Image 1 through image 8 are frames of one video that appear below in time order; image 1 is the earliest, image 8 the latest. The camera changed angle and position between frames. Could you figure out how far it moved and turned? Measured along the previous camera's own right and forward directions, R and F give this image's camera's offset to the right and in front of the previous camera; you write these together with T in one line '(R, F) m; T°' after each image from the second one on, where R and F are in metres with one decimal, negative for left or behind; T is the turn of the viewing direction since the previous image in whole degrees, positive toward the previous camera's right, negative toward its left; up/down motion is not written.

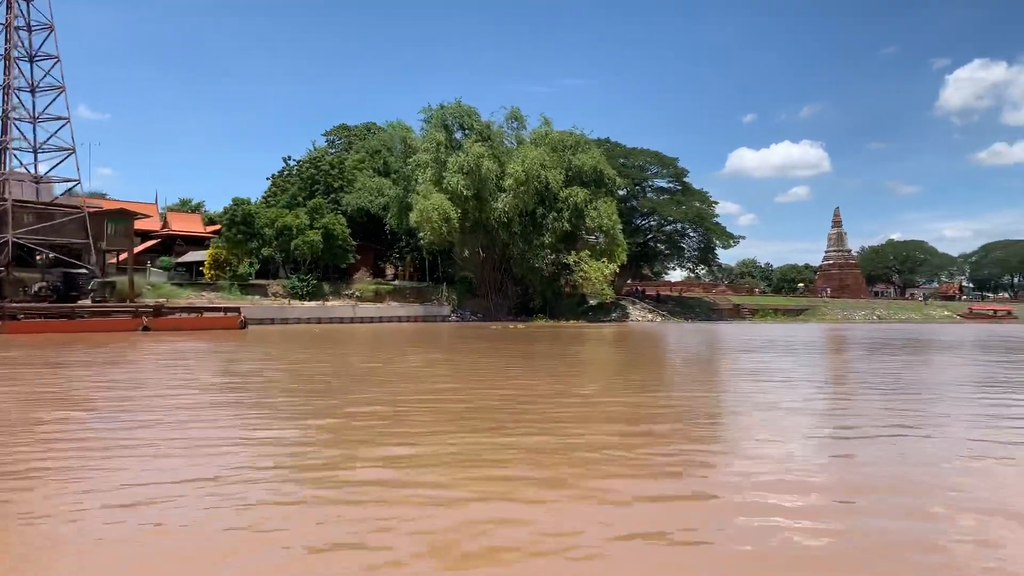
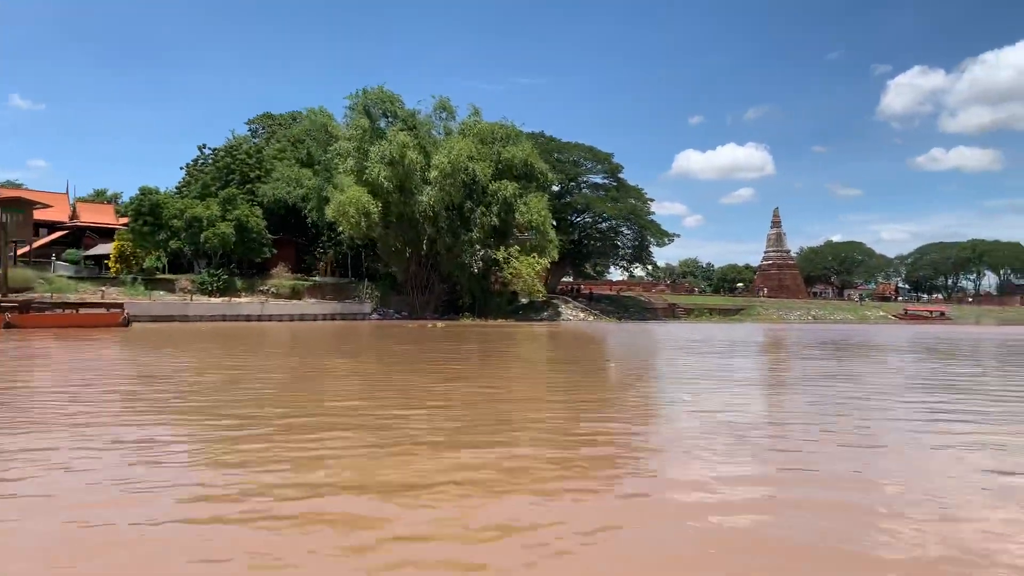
(+0.5, +0.8) m; +3°
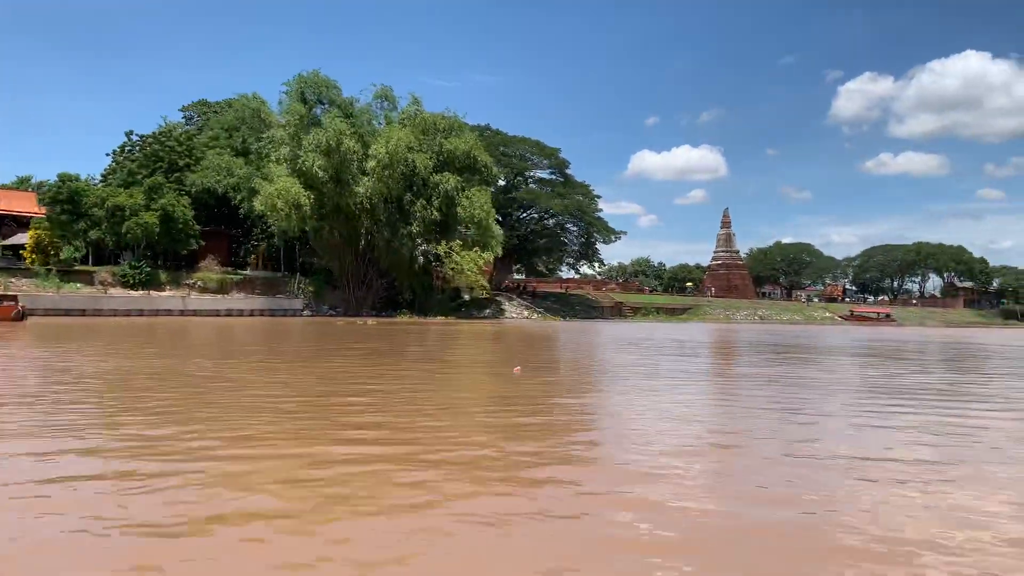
(+0.3, +0.6) m; +3°
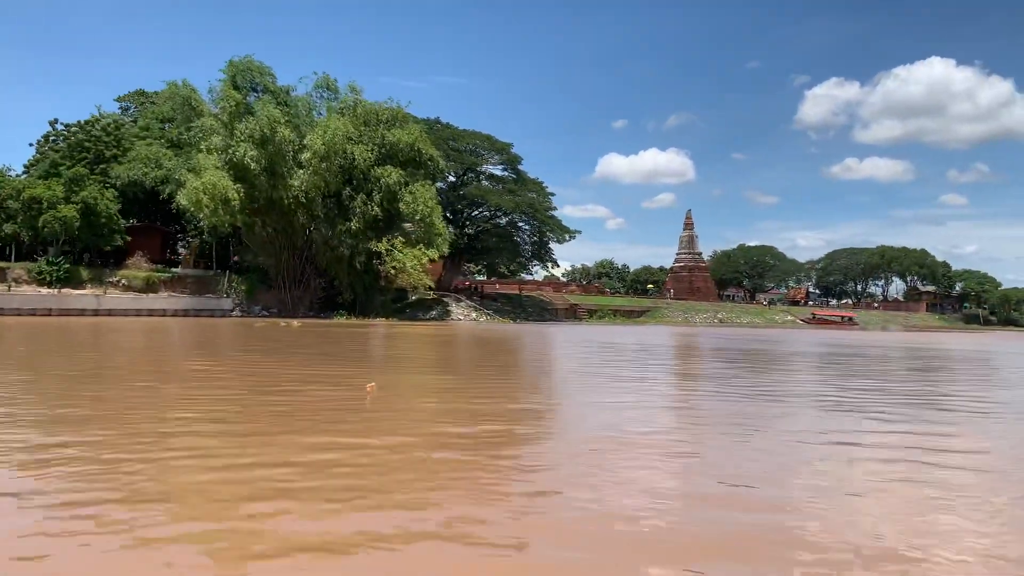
(+0.5, +0.8) m; +2°
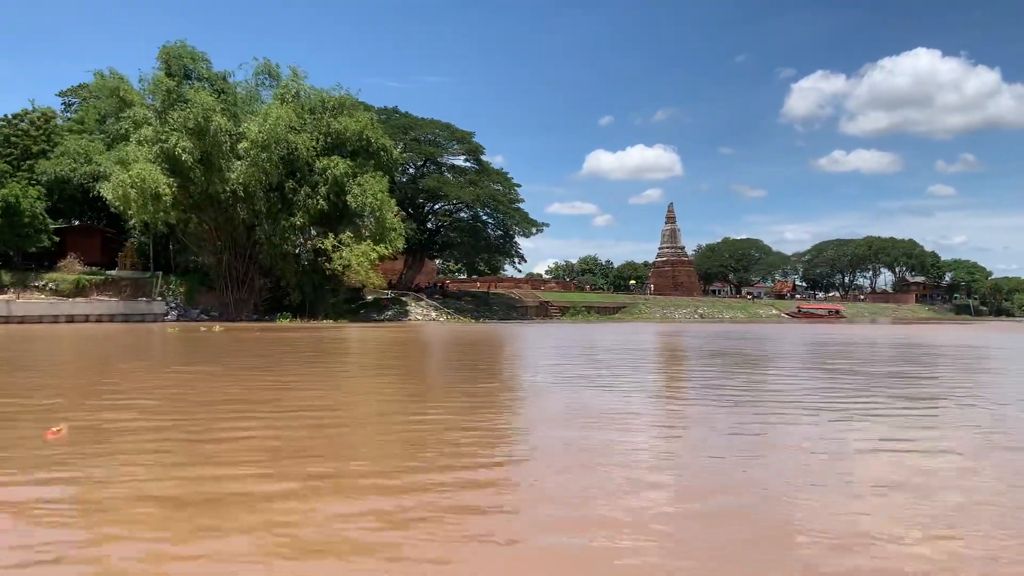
(+0.6, +1.1) m; +1°
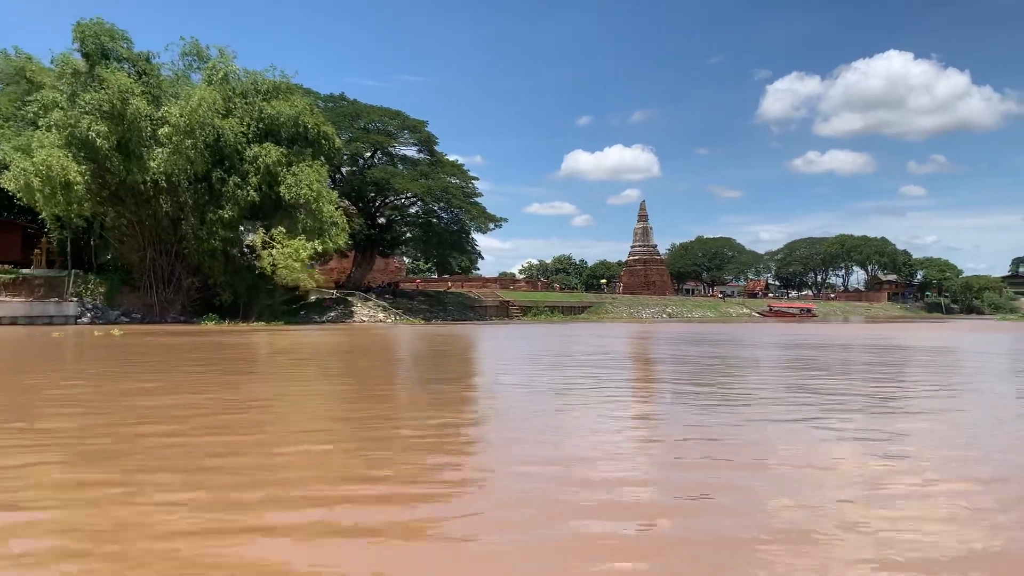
(+0.4, +1.2) m; +1°
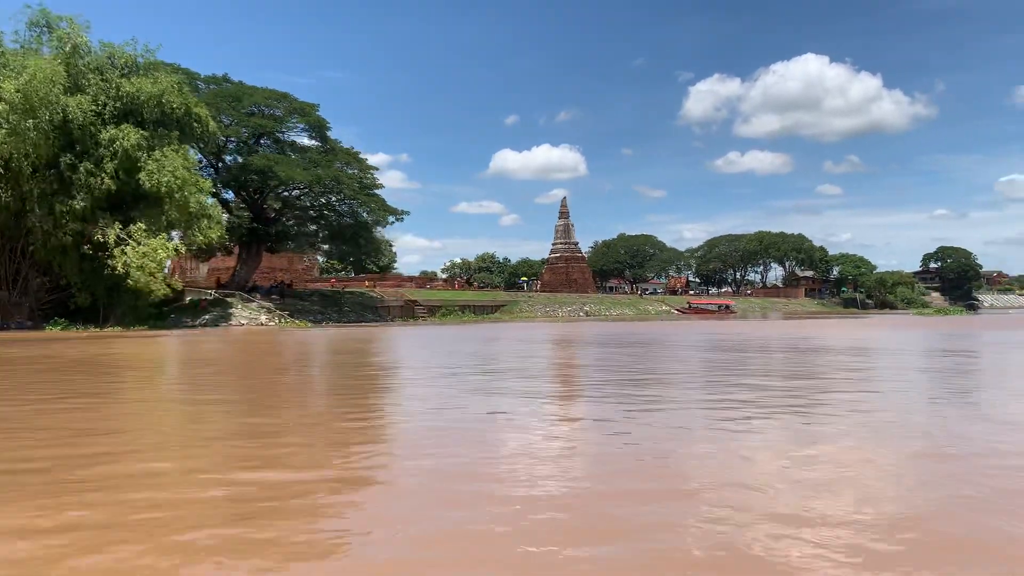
(+0.5, +1.2) m; +5°
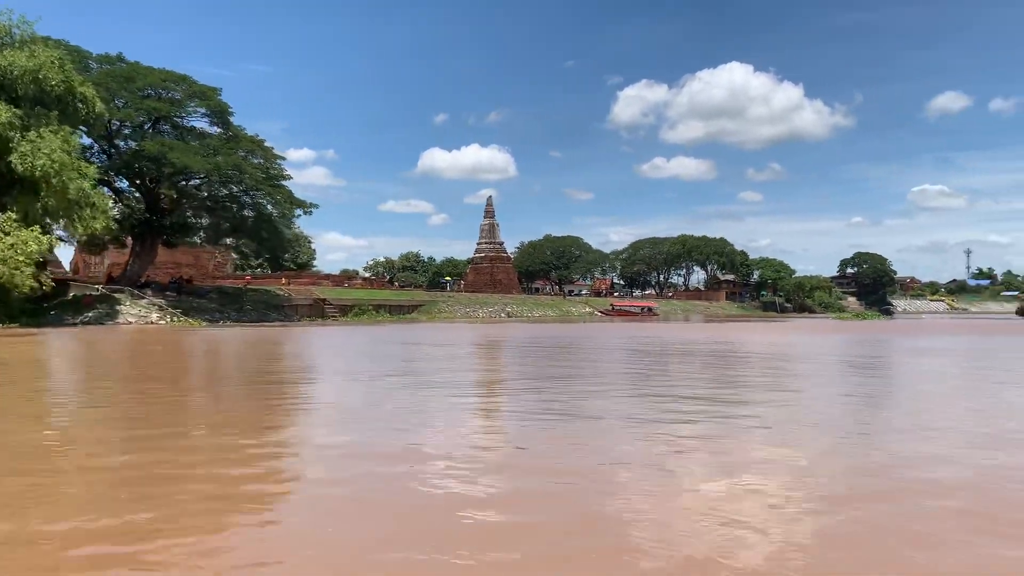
(+0.2, +0.7) m; +5°
